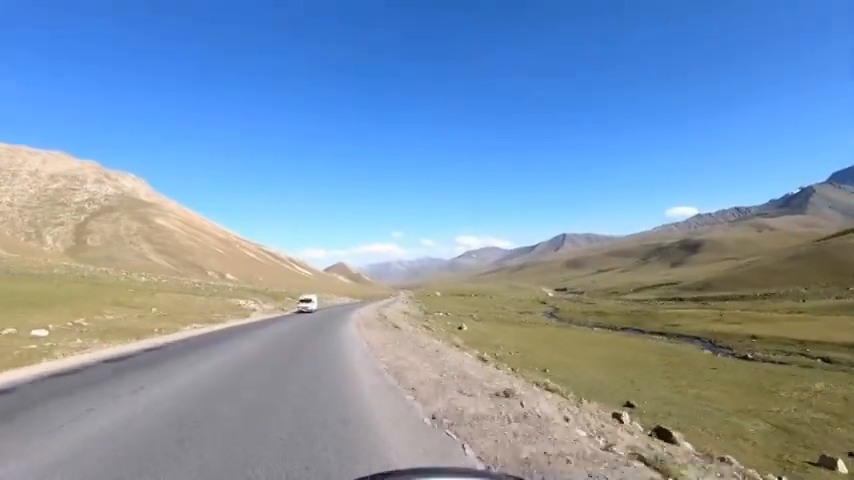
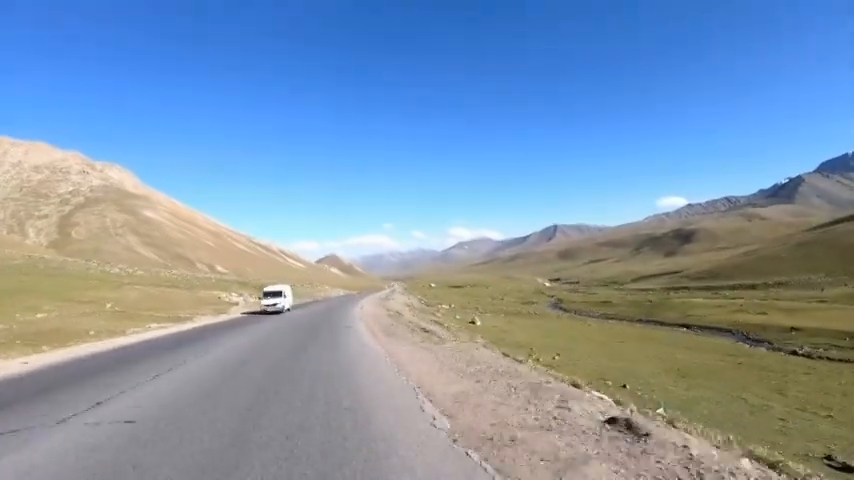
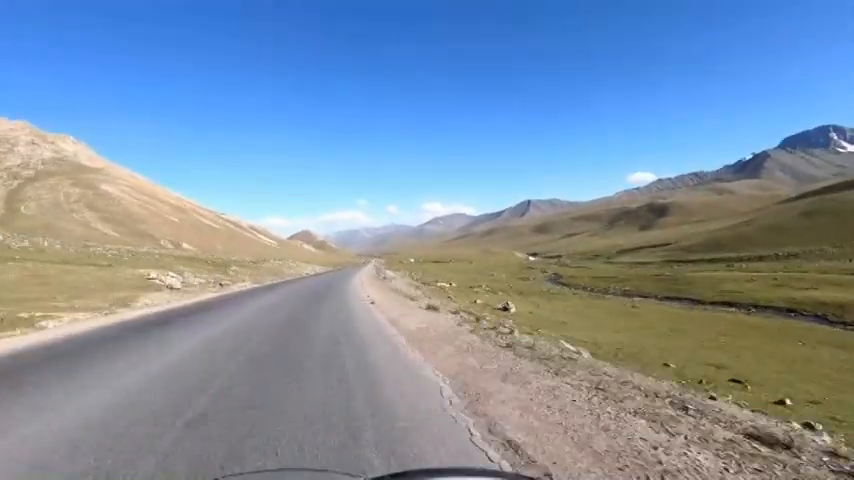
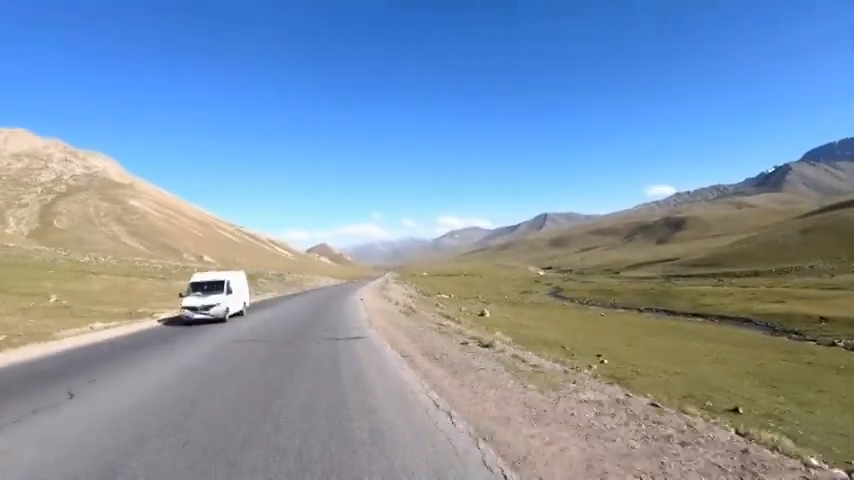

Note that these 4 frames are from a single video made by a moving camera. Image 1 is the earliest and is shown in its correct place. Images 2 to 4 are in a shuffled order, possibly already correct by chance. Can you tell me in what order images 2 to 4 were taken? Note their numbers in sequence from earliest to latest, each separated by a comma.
2, 4, 3
